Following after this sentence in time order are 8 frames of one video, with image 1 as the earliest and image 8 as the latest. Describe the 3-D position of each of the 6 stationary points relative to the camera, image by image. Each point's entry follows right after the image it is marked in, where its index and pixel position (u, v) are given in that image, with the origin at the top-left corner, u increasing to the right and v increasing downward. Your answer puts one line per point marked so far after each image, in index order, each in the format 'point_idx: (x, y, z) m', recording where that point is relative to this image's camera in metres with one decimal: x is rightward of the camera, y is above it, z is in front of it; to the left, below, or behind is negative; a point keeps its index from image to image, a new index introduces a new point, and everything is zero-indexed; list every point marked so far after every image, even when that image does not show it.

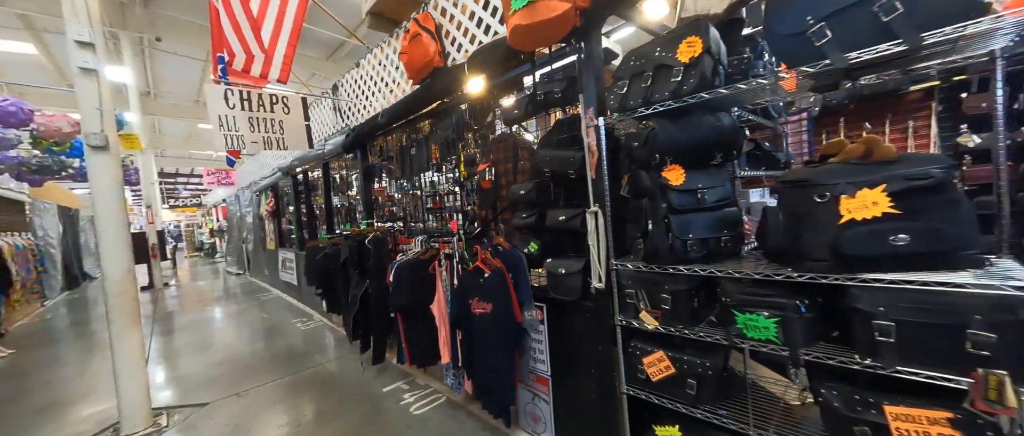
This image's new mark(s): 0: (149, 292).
0: (-7.7, -1.6, +7.0) m
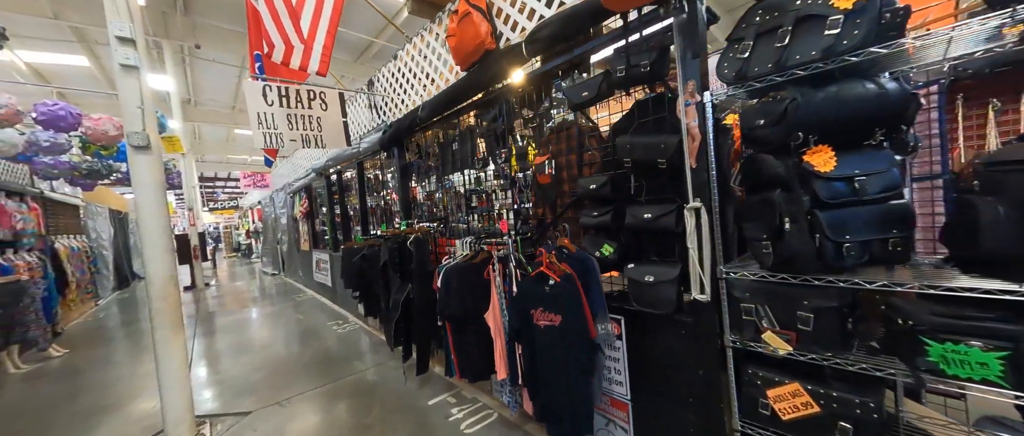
0: (-7.0, -1.6, +7.2) m
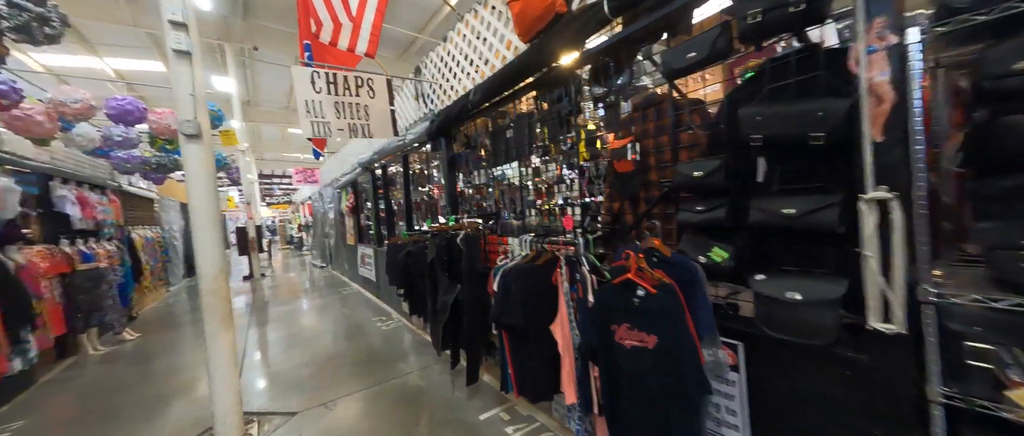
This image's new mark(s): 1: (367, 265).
0: (-6.1, -1.5, +7.7) m
1: (-2.4, -0.8, +5.4) m
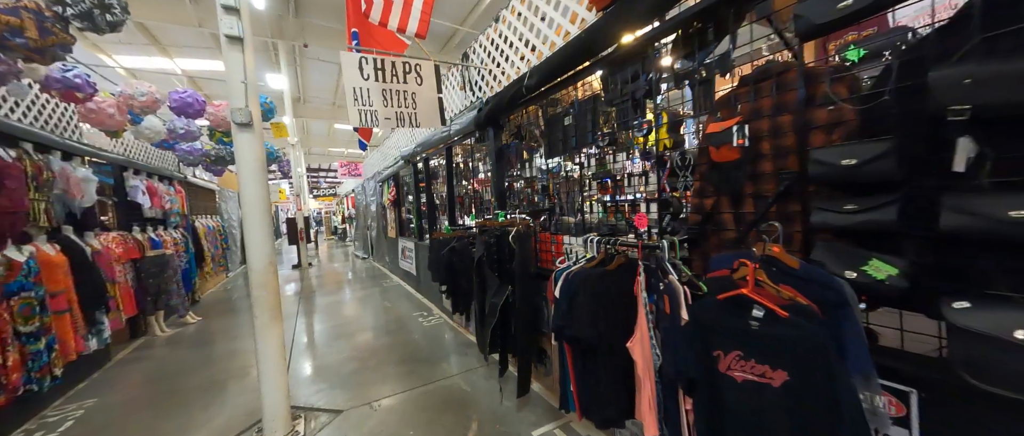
0: (-5.2, -1.3, +8.1) m
1: (-1.7, -0.7, +5.4) m
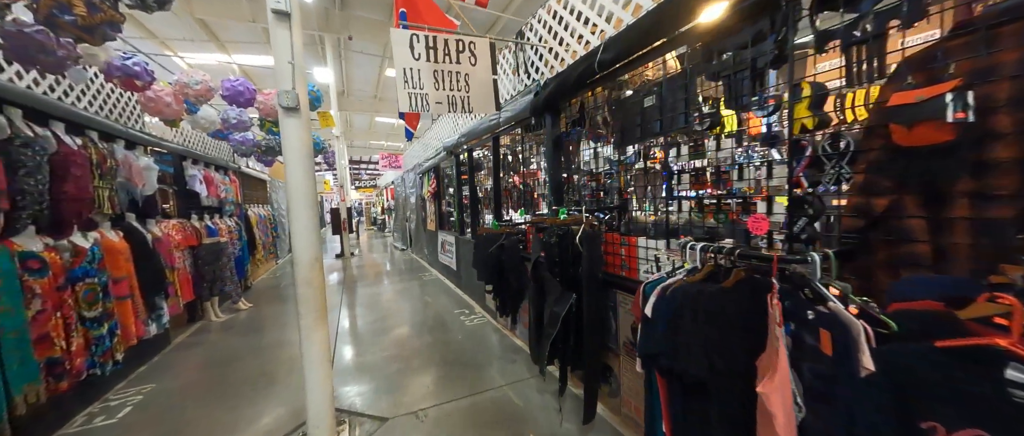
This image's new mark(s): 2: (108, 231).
0: (-4.3, -1.0, +8.3) m
1: (-1.0, -0.5, +5.3) m
2: (-3.0, -0.1, +2.5) m
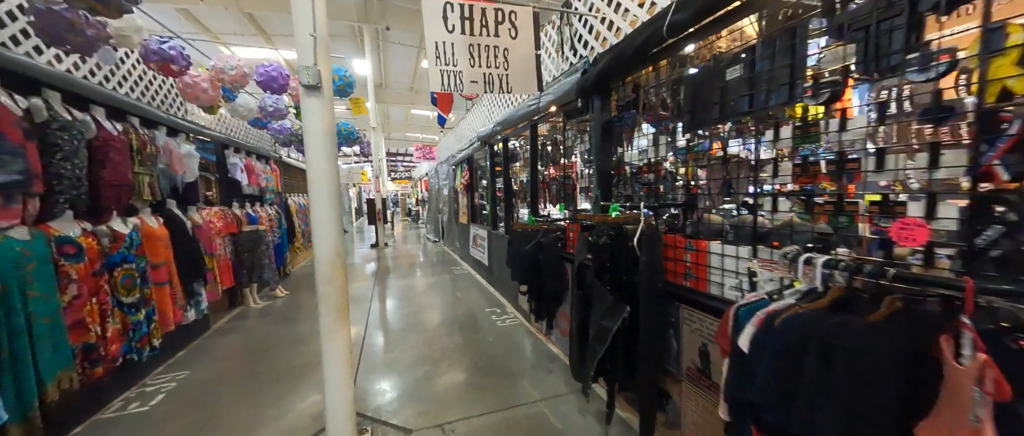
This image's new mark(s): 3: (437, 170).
0: (-3.5, -0.8, +8.4) m
1: (-0.5, -0.4, +5.1) m
2: (-2.8, 0.0, +2.5) m
3: (-1.9, +1.2, +8.5) m
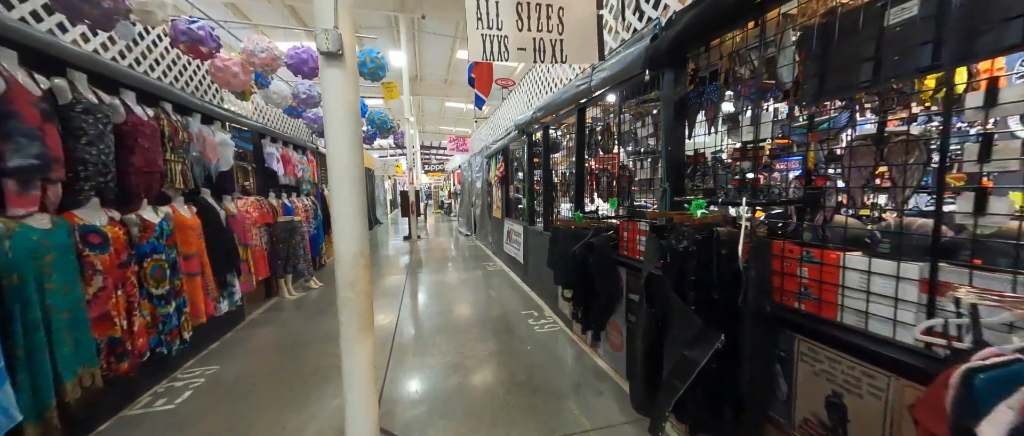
0: (-2.6, -0.6, +8.4) m
1: (0.0, -0.4, +4.8) m
2: (-2.5, +0.1, +2.4) m
3: (-1.0, +1.4, +8.3) m
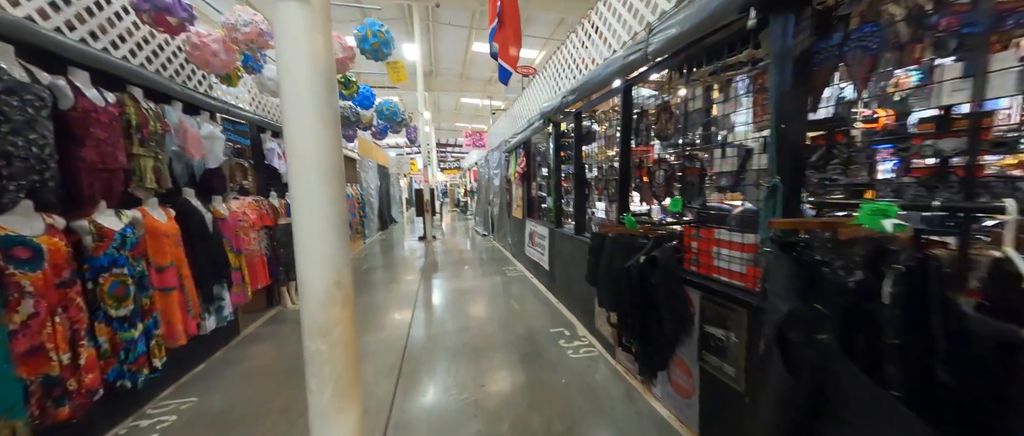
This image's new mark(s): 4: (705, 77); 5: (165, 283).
0: (-2.2, -0.6, +8.0) m
1: (+0.3, -0.4, +4.4) m
2: (-2.3, +0.1, +2.1) m
3: (-0.6, +1.4, +7.9) m
4: (+1.0, +0.7, +1.6) m
5: (-2.1, -0.4, +2.0) m
